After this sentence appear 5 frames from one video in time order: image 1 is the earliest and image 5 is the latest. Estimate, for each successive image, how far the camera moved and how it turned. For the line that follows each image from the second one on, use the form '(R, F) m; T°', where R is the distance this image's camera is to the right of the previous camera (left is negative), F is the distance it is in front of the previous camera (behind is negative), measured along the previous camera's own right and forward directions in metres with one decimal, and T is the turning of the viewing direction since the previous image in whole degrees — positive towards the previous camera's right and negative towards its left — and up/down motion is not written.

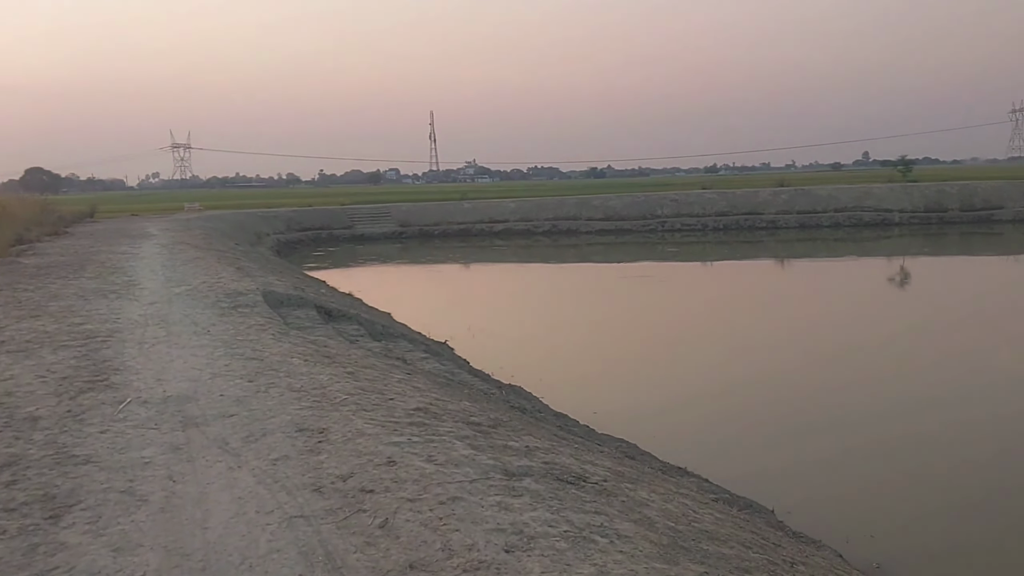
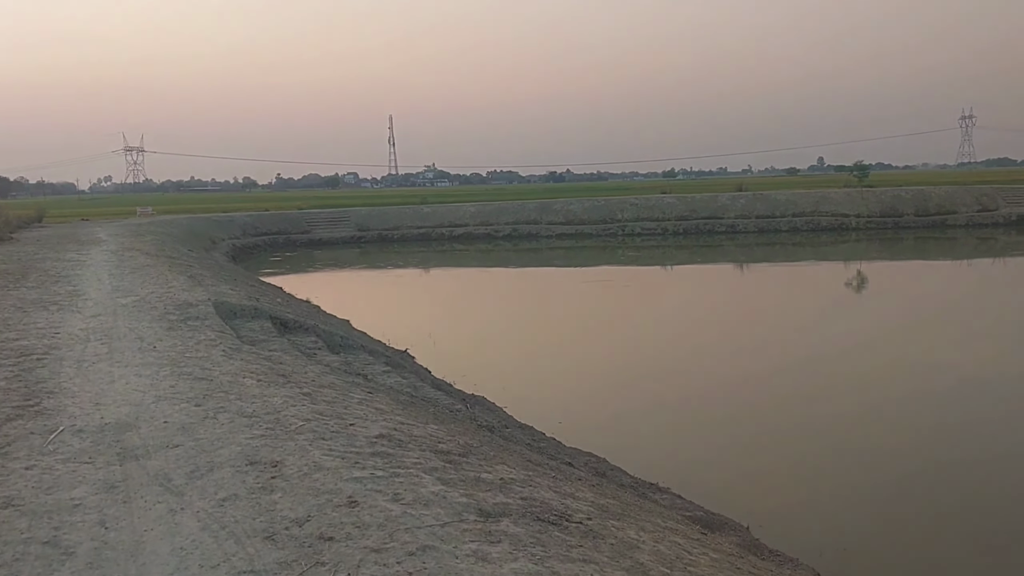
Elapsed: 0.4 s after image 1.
(-0.1, +0.4) m; +3°
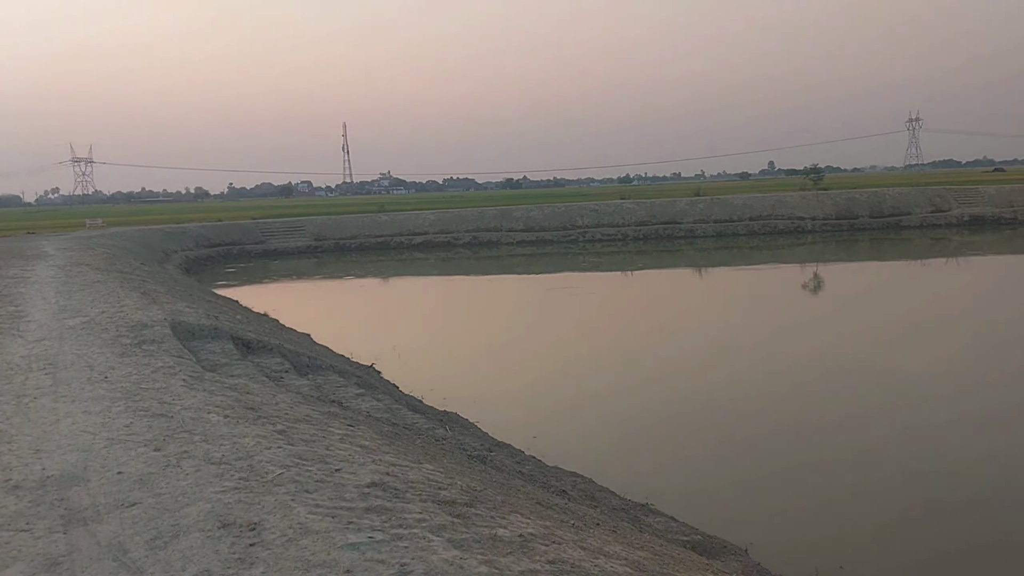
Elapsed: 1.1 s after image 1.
(-0.2, +0.6) m; +3°
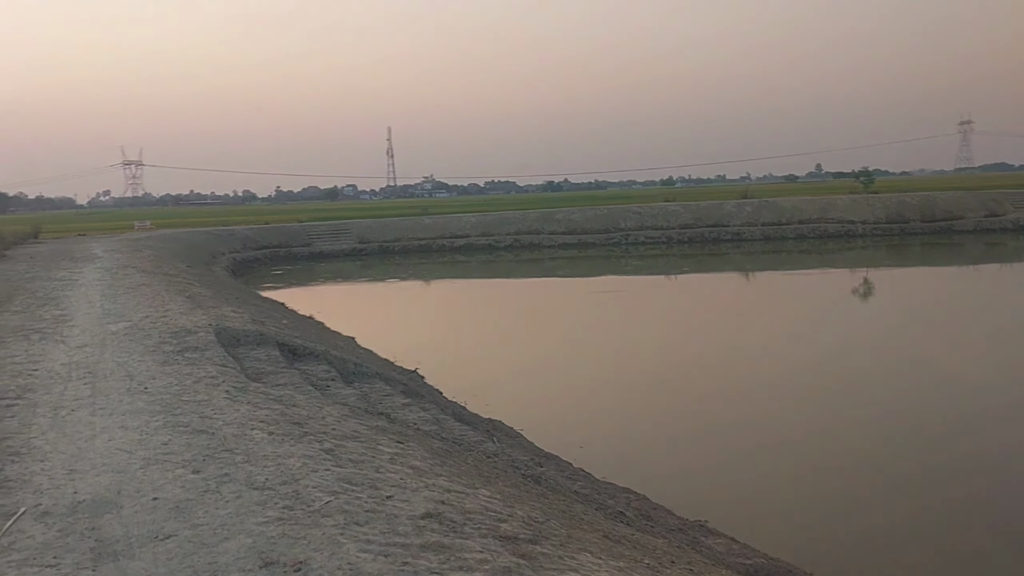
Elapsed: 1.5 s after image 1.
(-0.1, +0.4) m; -3°
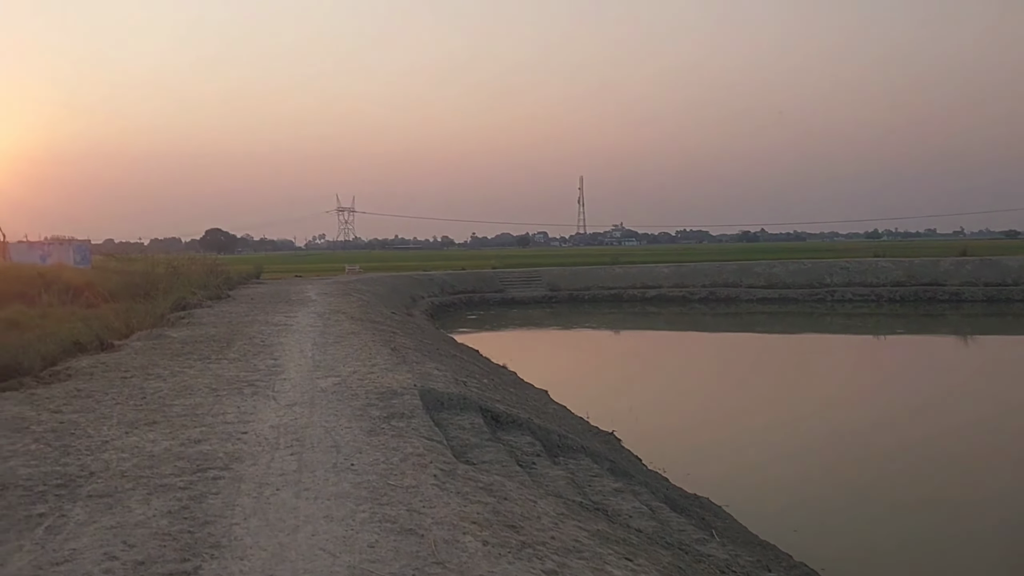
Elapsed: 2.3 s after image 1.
(-0.3, +0.7) m; -12°
